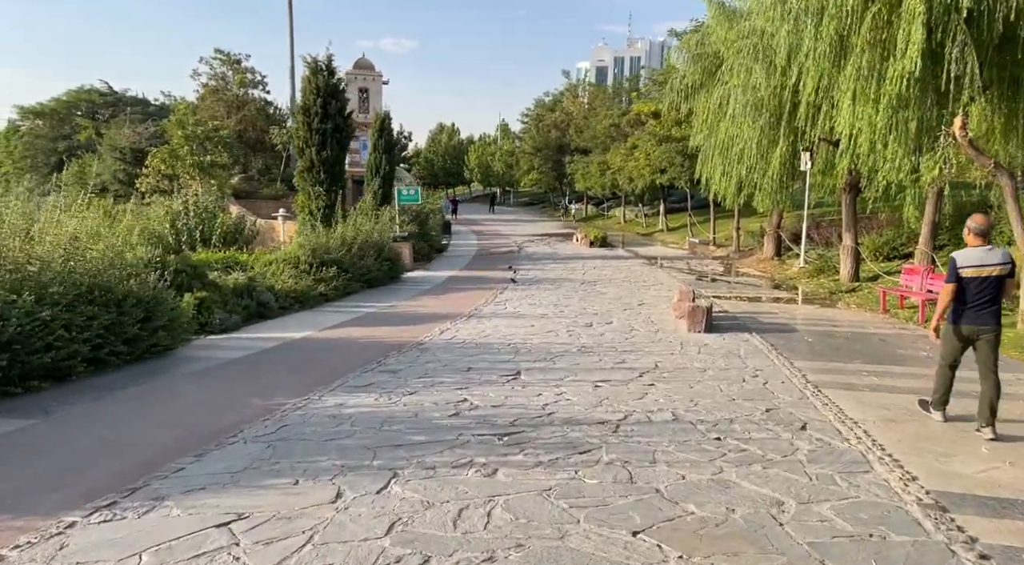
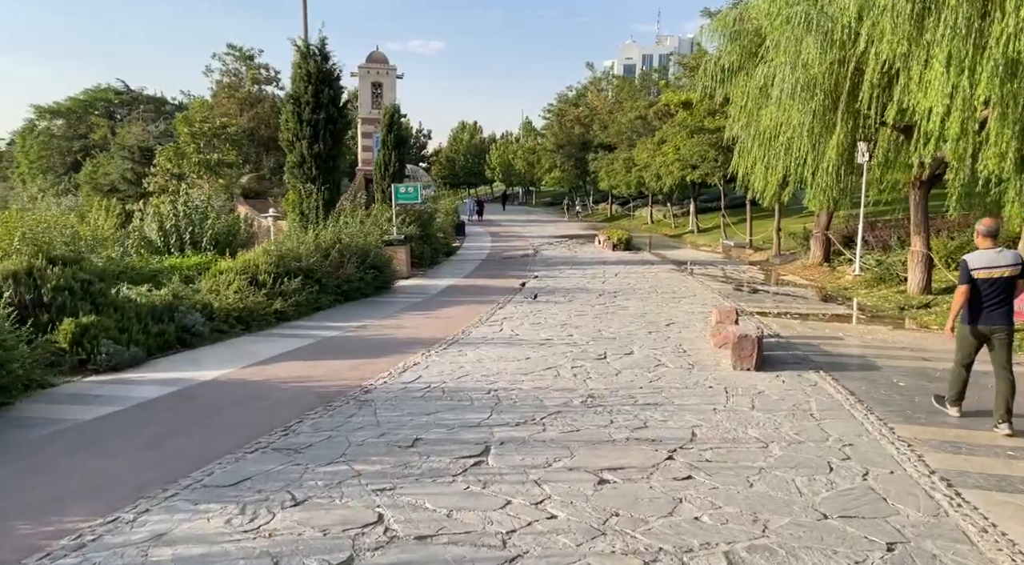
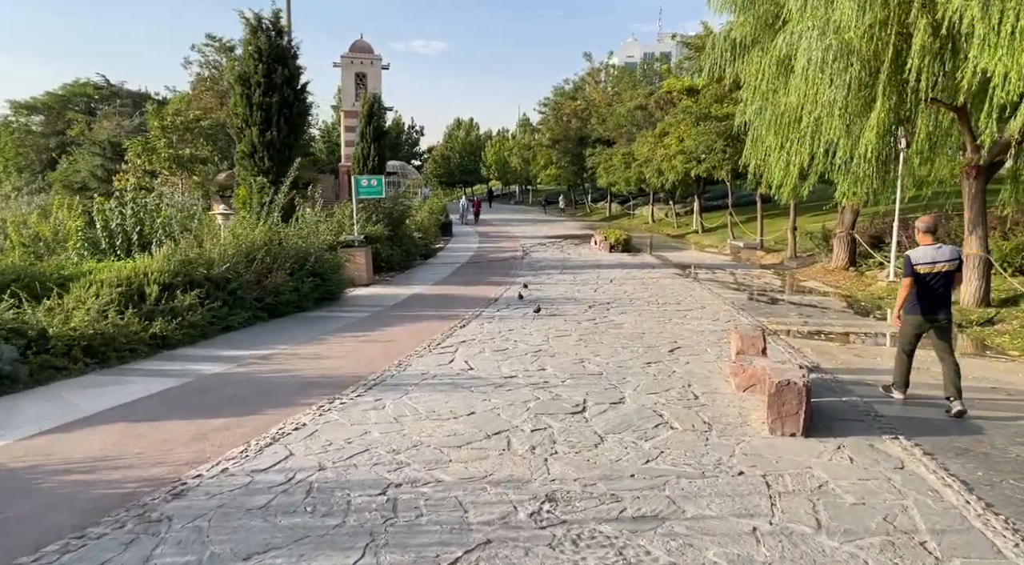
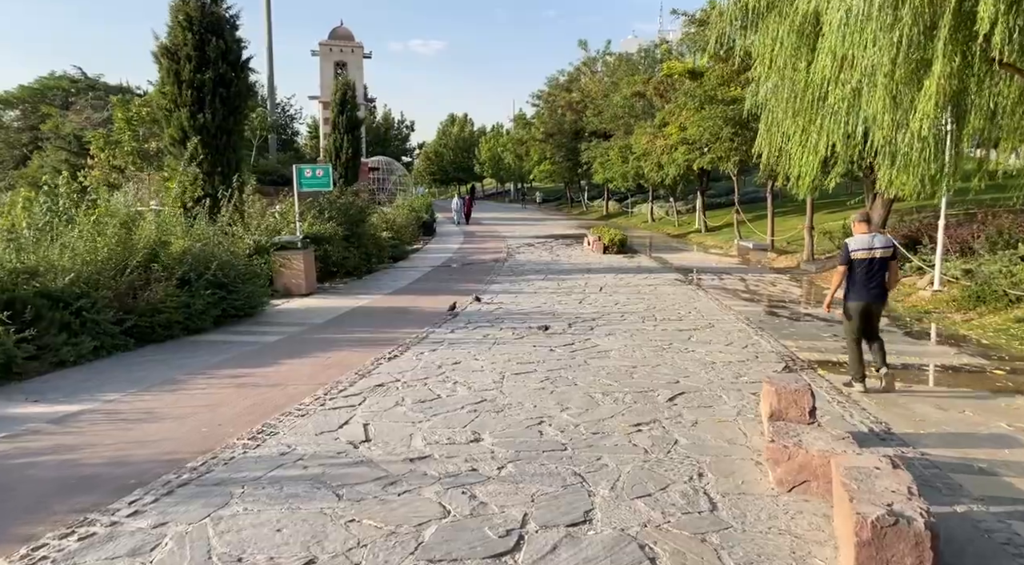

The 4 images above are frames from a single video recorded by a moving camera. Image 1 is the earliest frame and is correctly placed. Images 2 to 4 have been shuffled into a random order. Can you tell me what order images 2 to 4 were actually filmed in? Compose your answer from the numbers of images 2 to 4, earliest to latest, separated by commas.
2, 3, 4
